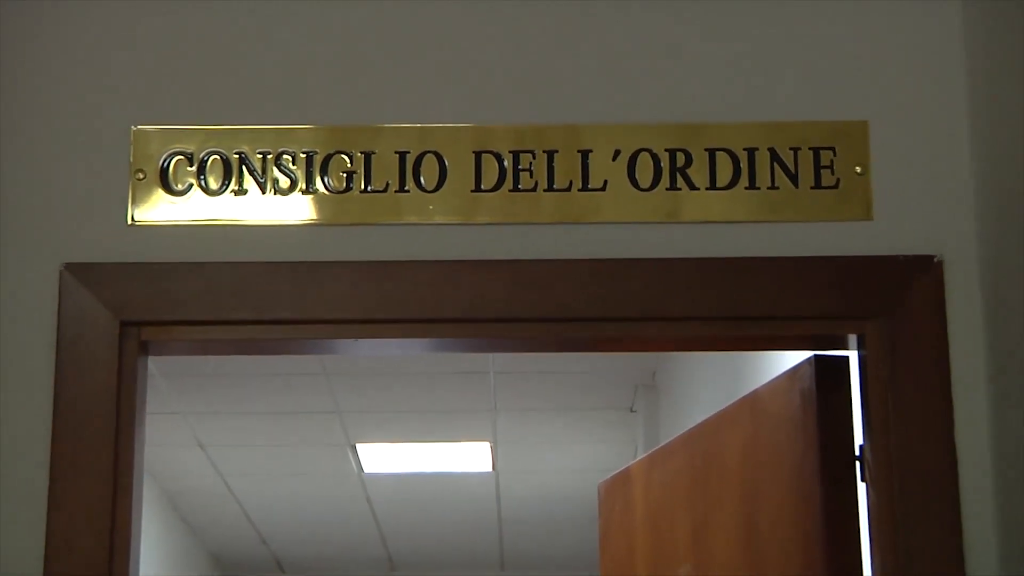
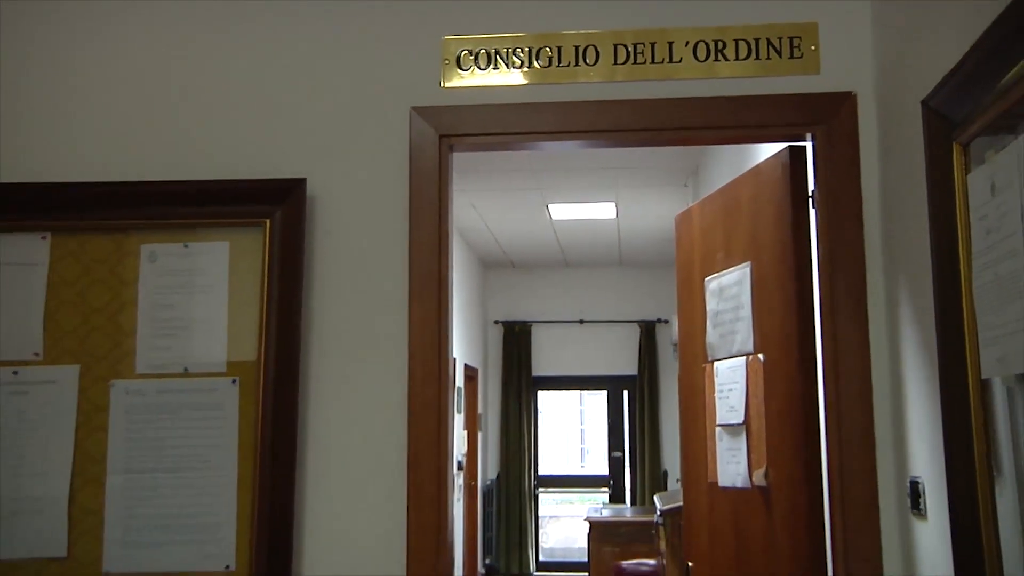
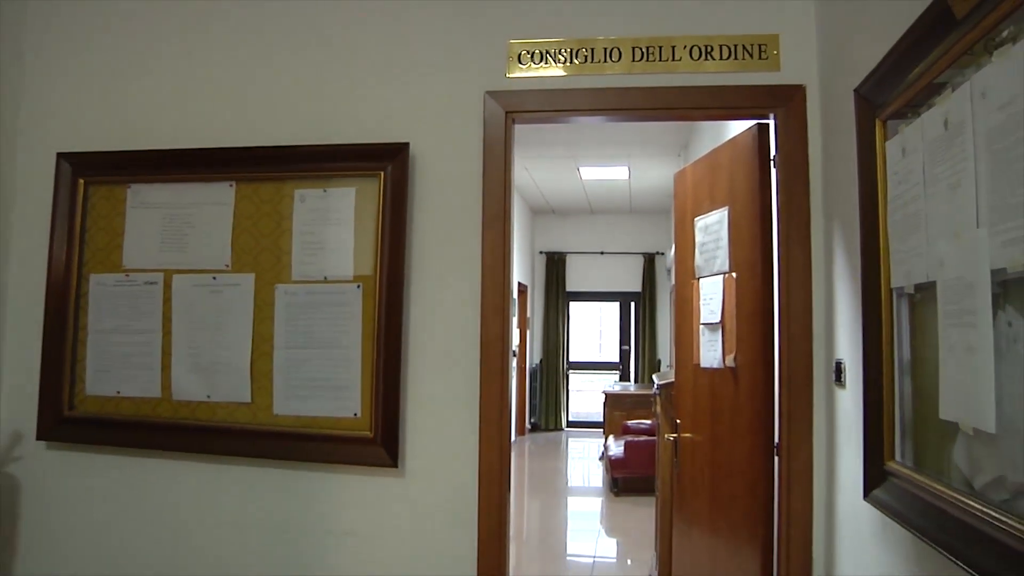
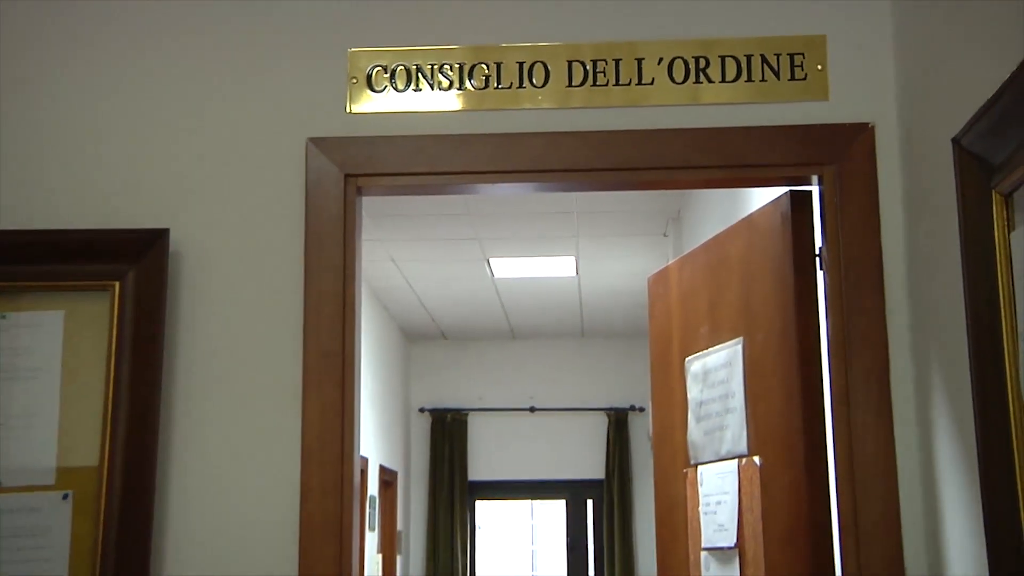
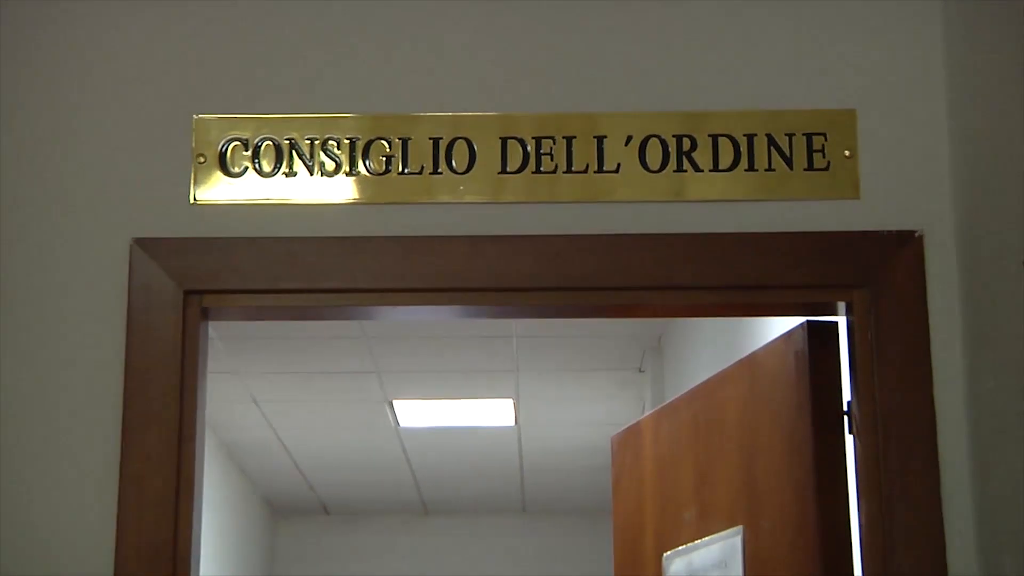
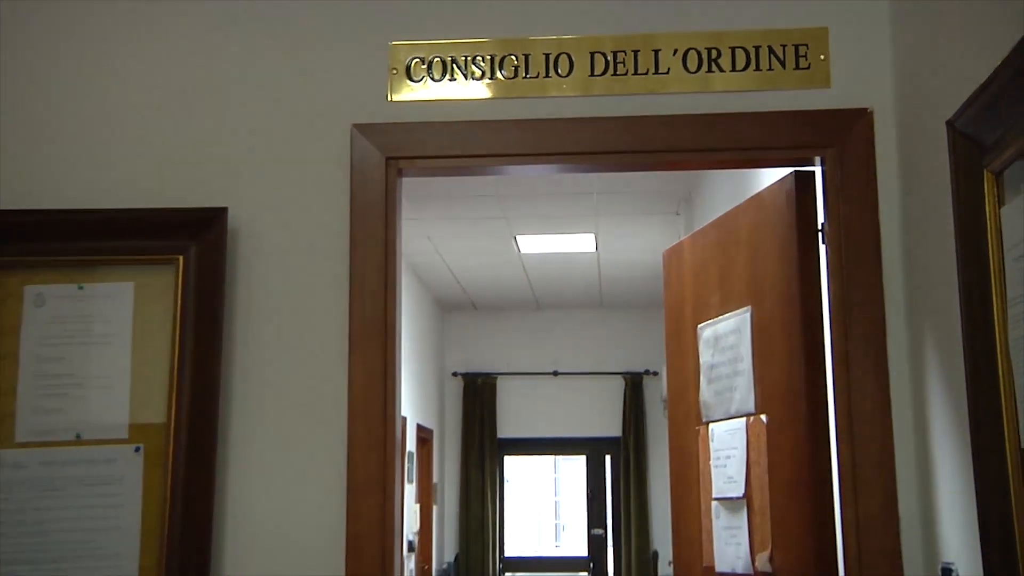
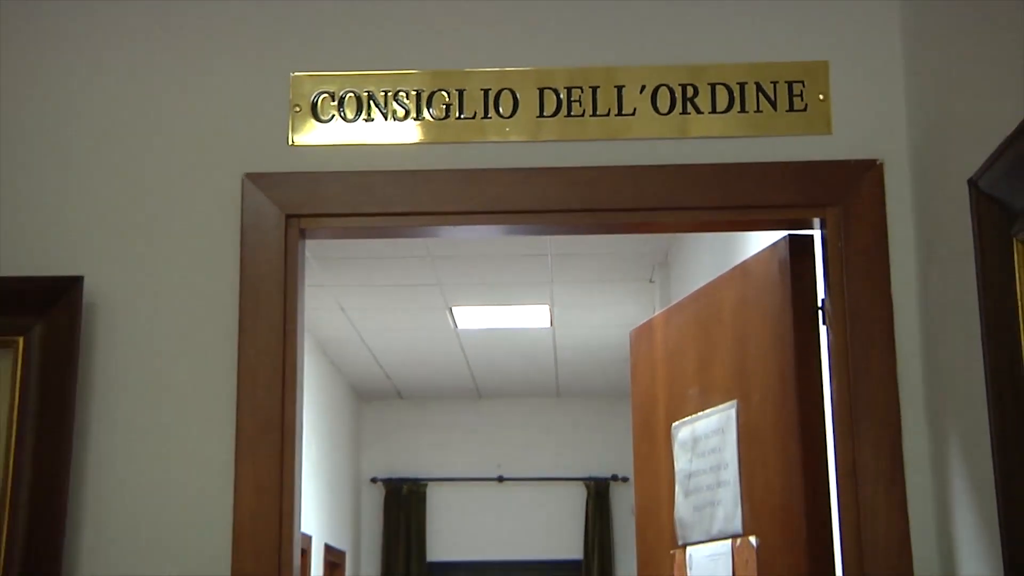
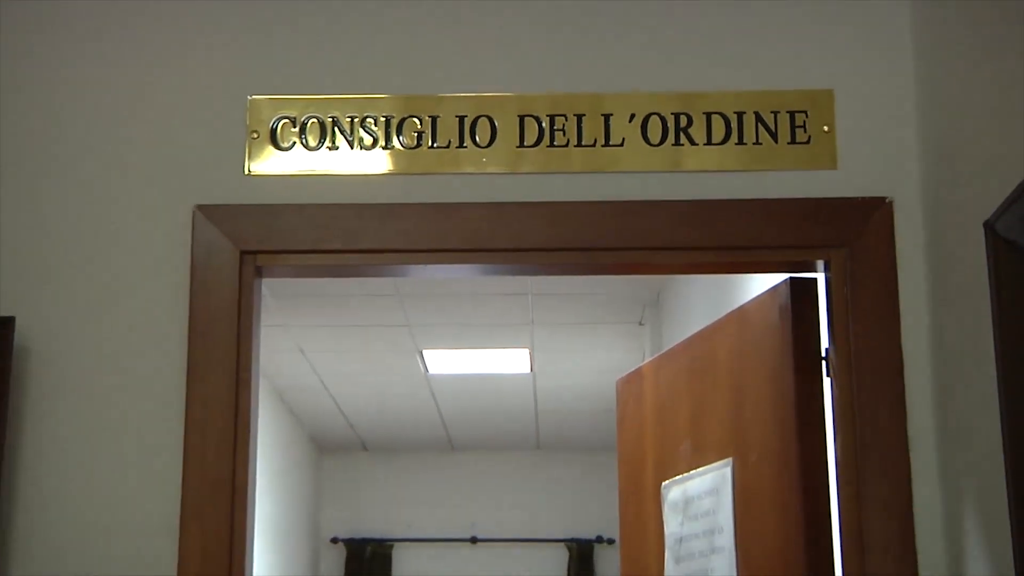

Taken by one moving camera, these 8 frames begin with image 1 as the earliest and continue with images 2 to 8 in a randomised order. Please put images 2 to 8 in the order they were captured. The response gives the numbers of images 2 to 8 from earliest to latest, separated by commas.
5, 8, 7, 4, 6, 2, 3
